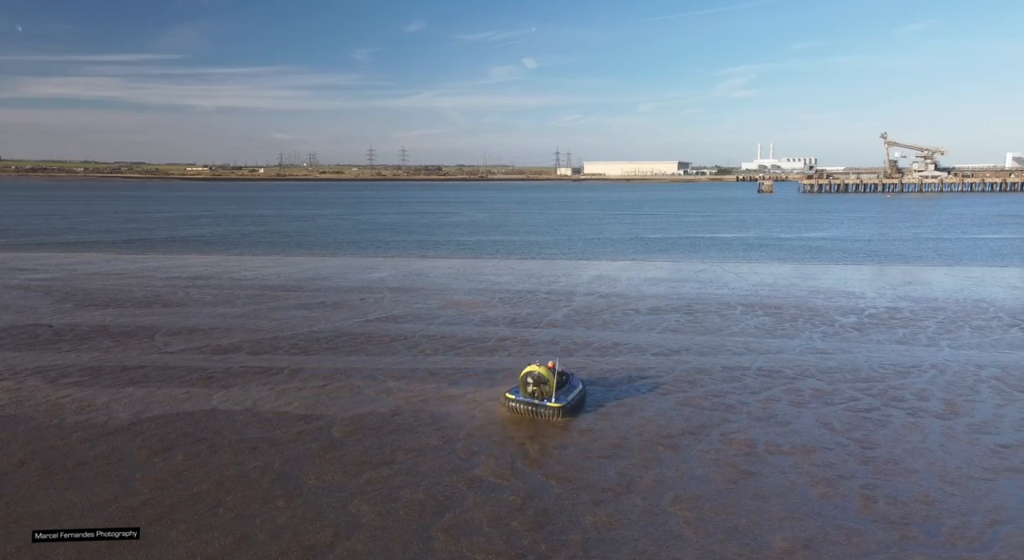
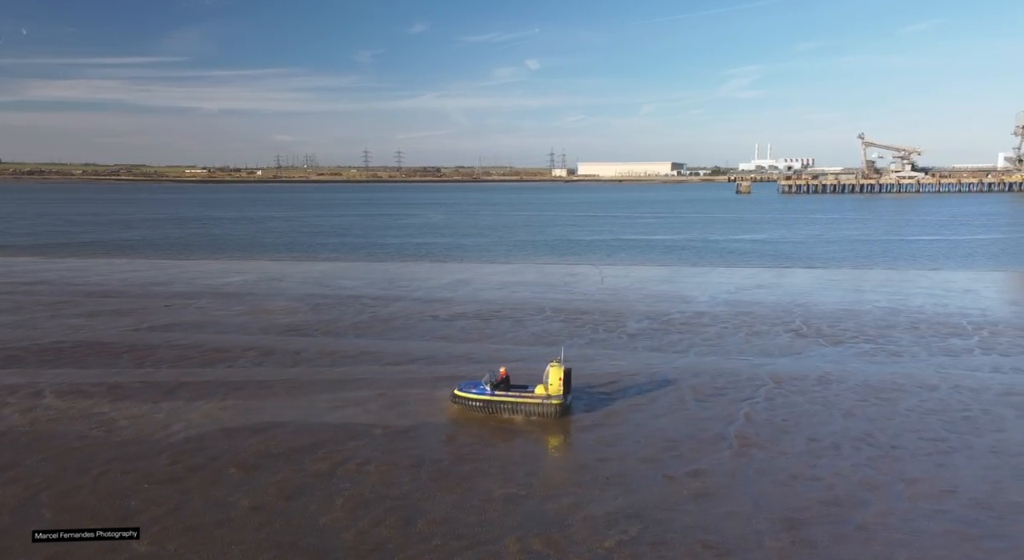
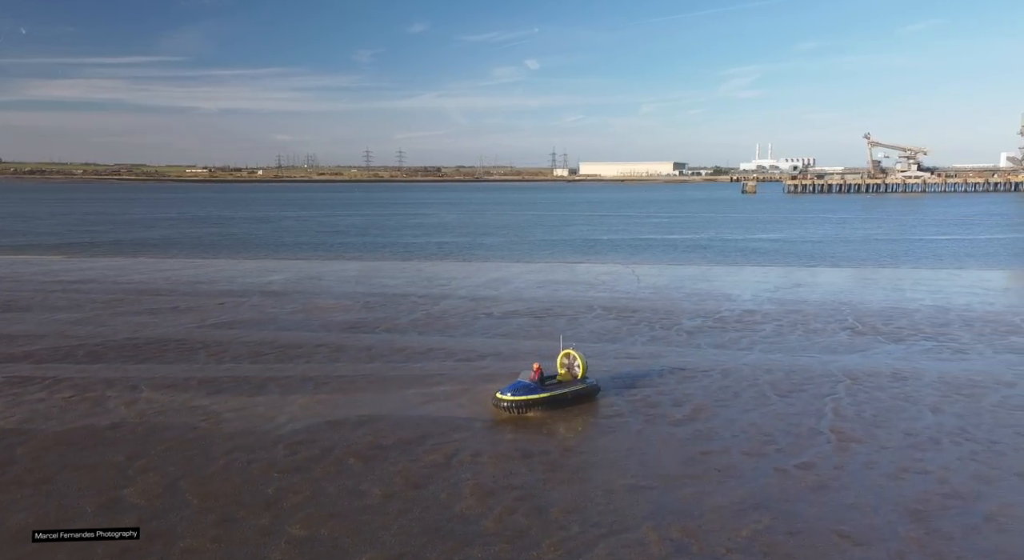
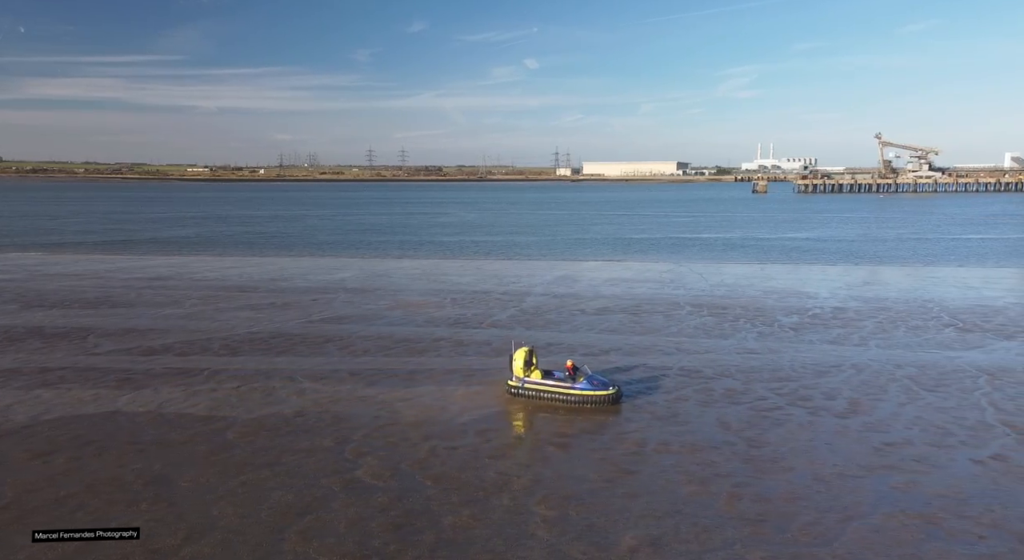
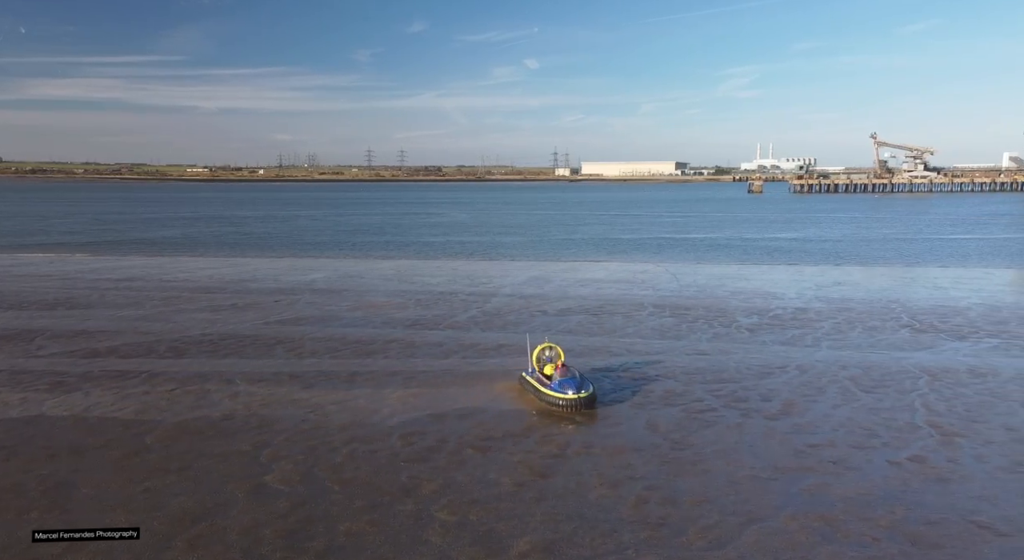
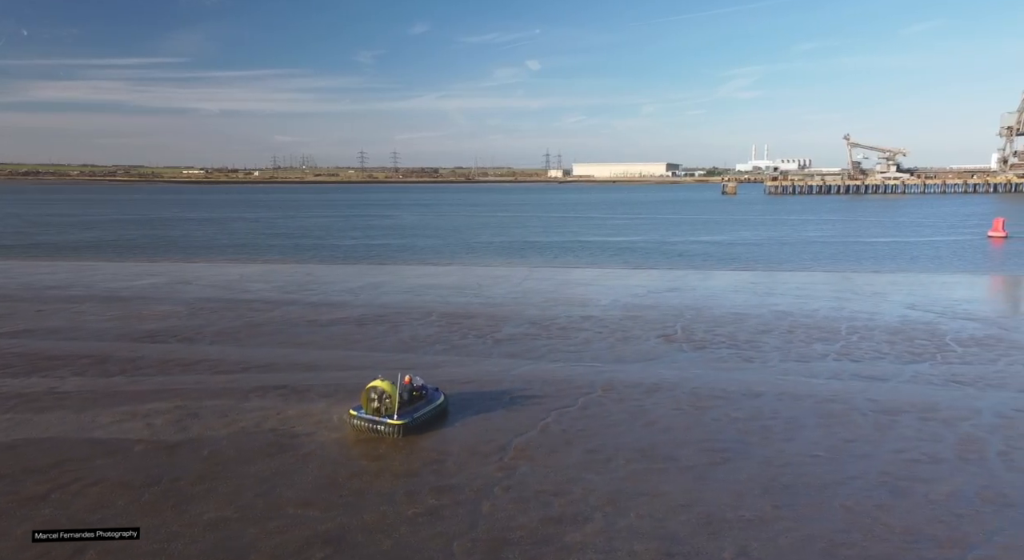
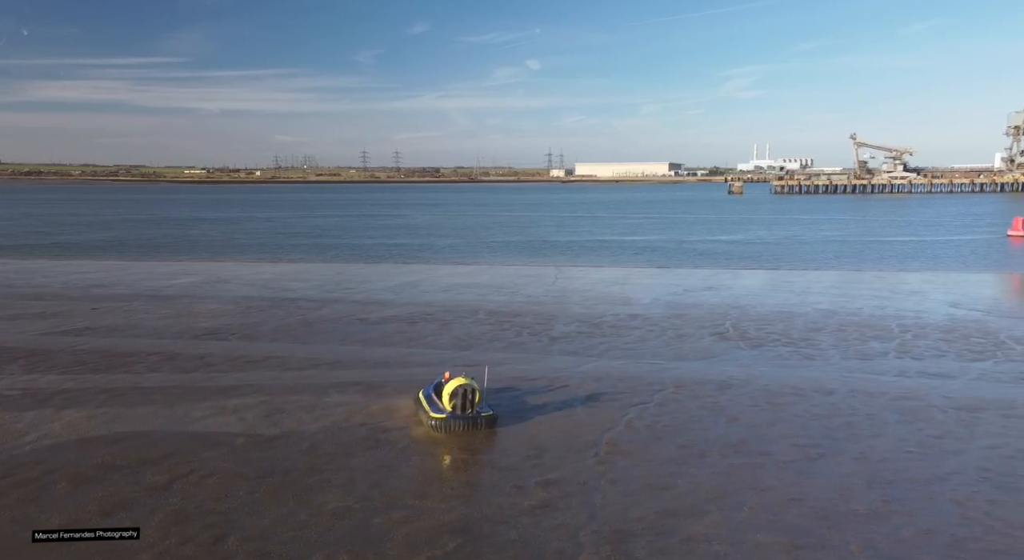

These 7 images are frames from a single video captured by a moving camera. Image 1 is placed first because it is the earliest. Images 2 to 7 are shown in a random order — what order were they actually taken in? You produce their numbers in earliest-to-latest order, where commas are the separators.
4, 5, 3, 2, 7, 6
